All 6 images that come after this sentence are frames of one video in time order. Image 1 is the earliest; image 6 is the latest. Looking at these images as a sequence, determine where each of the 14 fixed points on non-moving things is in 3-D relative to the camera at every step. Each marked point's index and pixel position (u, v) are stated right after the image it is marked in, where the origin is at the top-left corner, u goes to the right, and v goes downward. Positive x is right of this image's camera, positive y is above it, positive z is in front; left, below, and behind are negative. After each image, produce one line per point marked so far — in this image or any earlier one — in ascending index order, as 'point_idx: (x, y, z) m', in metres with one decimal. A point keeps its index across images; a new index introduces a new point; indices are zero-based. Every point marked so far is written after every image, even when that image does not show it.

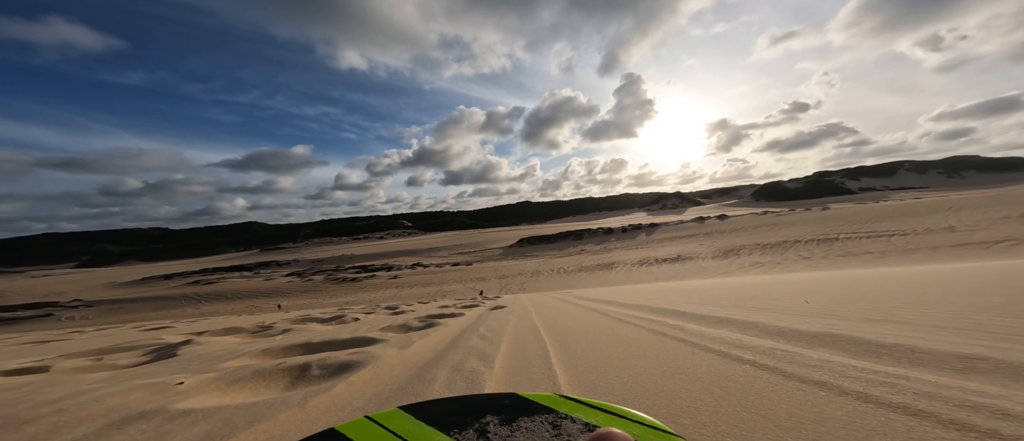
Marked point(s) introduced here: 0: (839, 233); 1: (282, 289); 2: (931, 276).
0: (+14.2, -0.6, +13.6) m
1: (-13.4, -4.2, +19.4) m
2: (+8.3, -1.2, +6.2) m
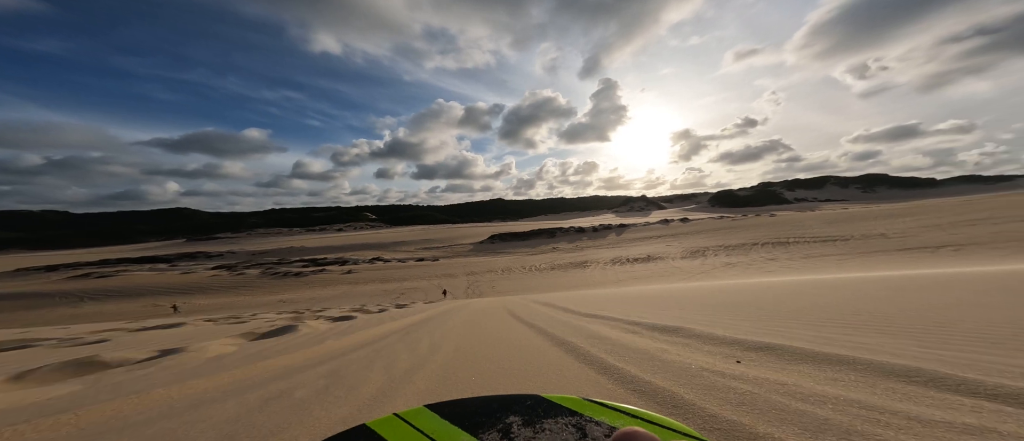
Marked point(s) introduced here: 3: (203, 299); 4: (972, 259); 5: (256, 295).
0: (+12.5, -0.8, +14.2) m
1: (-15.6, -3.4, +16.8) m
2: (+7.5, -1.3, +6.2) m
3: (-13.0, -3.4, +13.7) m
4: (+12.1, -1.0, +8.4) m
5: (-10.9, -3.2, +13.8) m
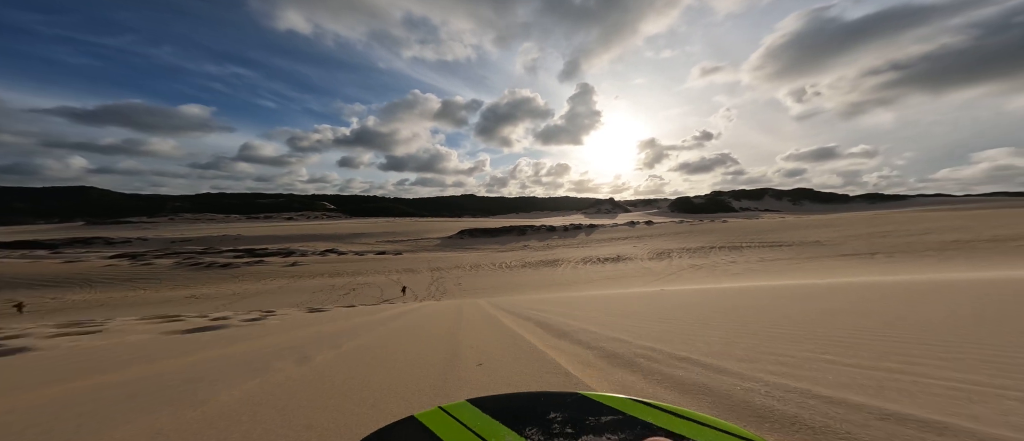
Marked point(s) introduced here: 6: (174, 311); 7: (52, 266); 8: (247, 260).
0: (+10.8, -1.1, +14.9) m
1: (-17.6, -2.5, +14.0) m
2: (+6.7, -1.4, +6.3) m
3: (-14.7, -2.6, +11.2) m
4: (+11.0, -1.3, +9.0) m
5: (-12.6, -2.5, +11.6) m
6: (-9.4, -2.5, +8.7) m
7: (-24.7, -2.4, +16.8) m
8: (-15.2, -2.3, +17.8) m
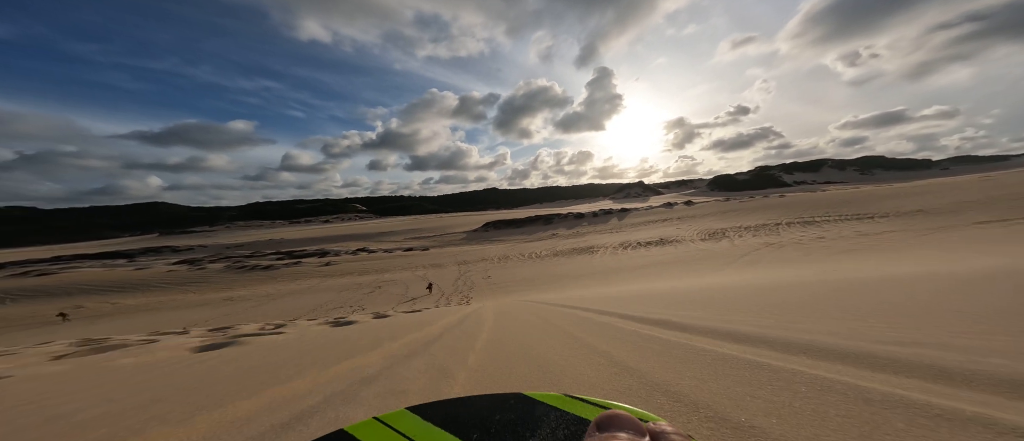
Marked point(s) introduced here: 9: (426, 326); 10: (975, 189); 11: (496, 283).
0: (+12.2, +0.1, +12.8) m
1: (-16.0, -2.8, +14.8) m
2: (+7.4, -0.7, +4.7) m
3: (-13.3, -2.9, +11.7) m
4: (+12.0, -0.3, +7.0) m
5: (-11.2, -2.7, +11.9) m
6: (-8.3, -2.6, +8.7) m
7: (-22.7, -3.0, +18.3) m
8: (-13.2, -2.4, +18.4) m
9: (-1.7, -2.1, +6.2) m
10: (+24.8, +1.6, +16.9) m
11: (-0.6, -2.2, +11.0) m
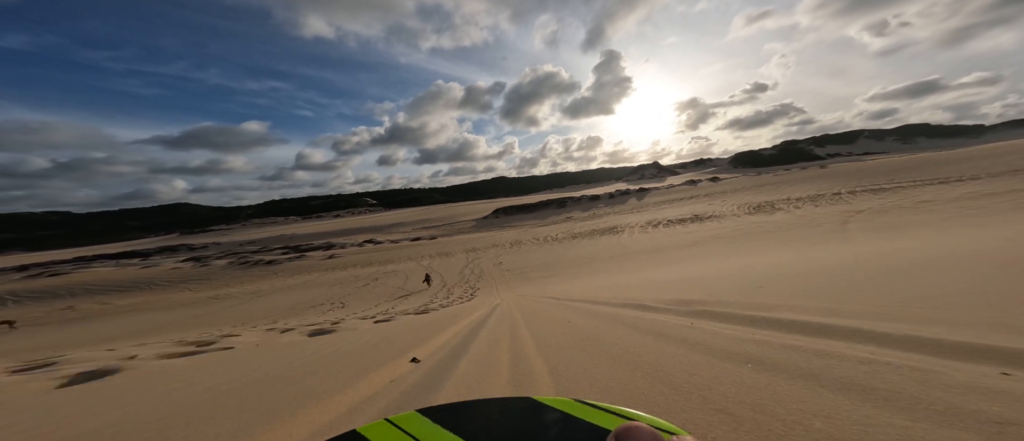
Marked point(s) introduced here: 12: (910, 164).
0: (+12.7, +1.2, +10.9) m
1: (-15.3, -2.6, +14.2) m
2: (+7.6, 0.0, +3.1) m
3: (-12.7, -2.7, +11.0) m
4: (+12.2, +0.6, +5.1) m
5: (-10.6, -2.4, +11.1) m
6: (-7.8, -2.3, +7.8) m
7: (-21.9, -2.9, +17.9) m
8: (-12.3, -2.0, +17.6) m
9: (-1.4, -1.7, +5.0) m
10: (+25.4, +3.2, +14.5) m
11: (-0.1, -1.6, +9.7) m
12: (+24.2, +3.5, +19.3) m
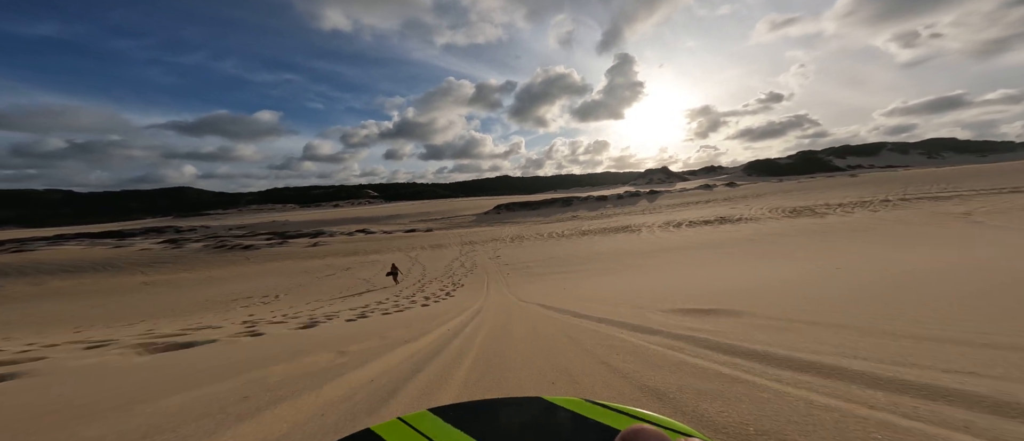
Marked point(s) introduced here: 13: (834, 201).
0: (+12.9, +0.9, +9.2) m
1: (-15.2, -1.6, +12.8) m
2: (+7.6, -0.1, +1.4) m
3: (-12.7, -1.8, +9.6) m
4: (+12.3, +0.4, +3.4) m
5: (-10.6, -1.6, +9.7) m
6: (-7.9, -1.6, +6.3) m
7: (-21.8, -1.6, +16.6) m
8: (-12.2, -1.1, +16.2) m
9: (-1.4, -1.3, +3.4) m
10: (+25.7, +2.4, +12.6) m
11: (0.0, -1.2, +8.2) m
12: (+24.5, +2.7, +17.4) m
13: (+15.1, +1.5, +14.8) m
